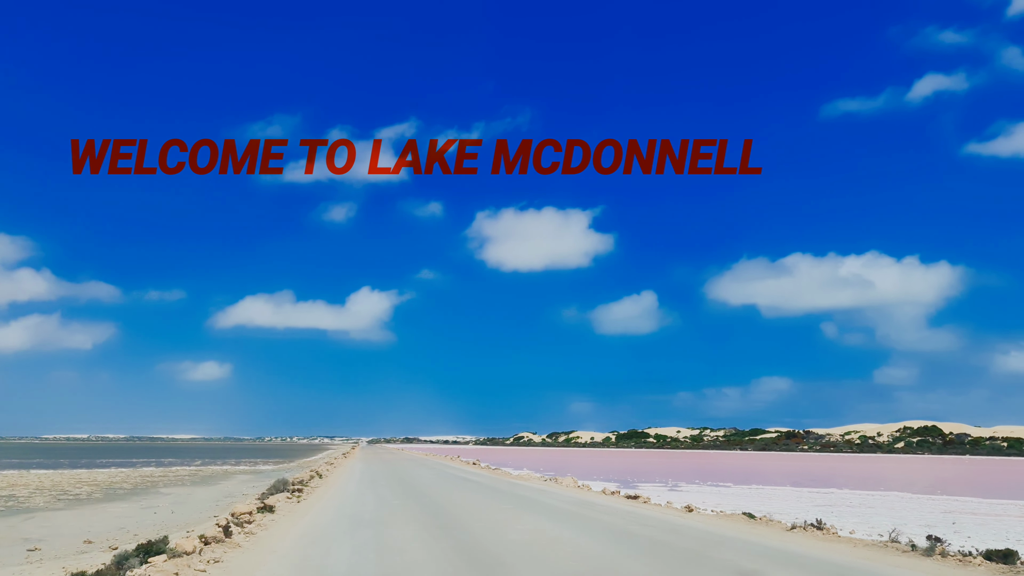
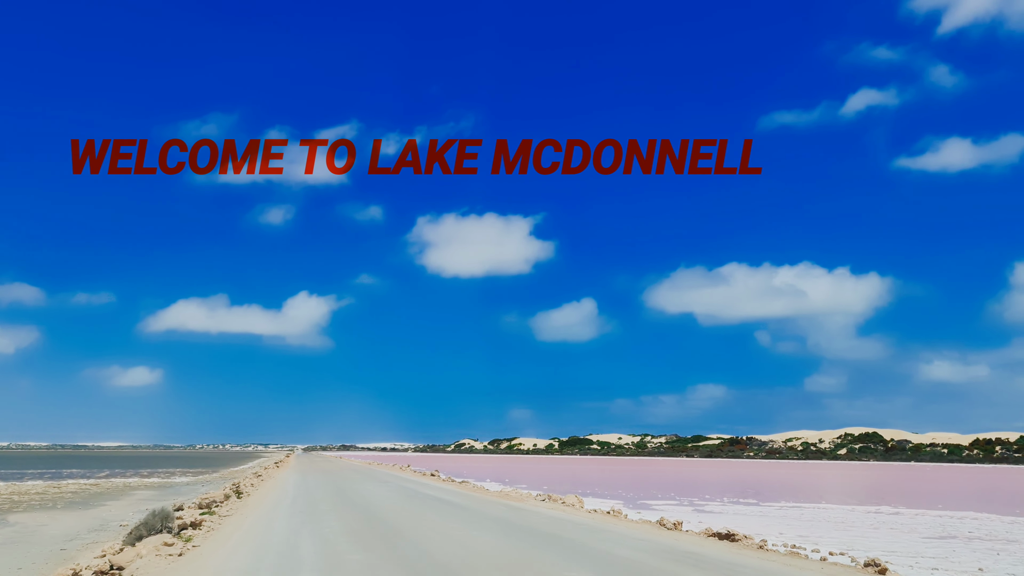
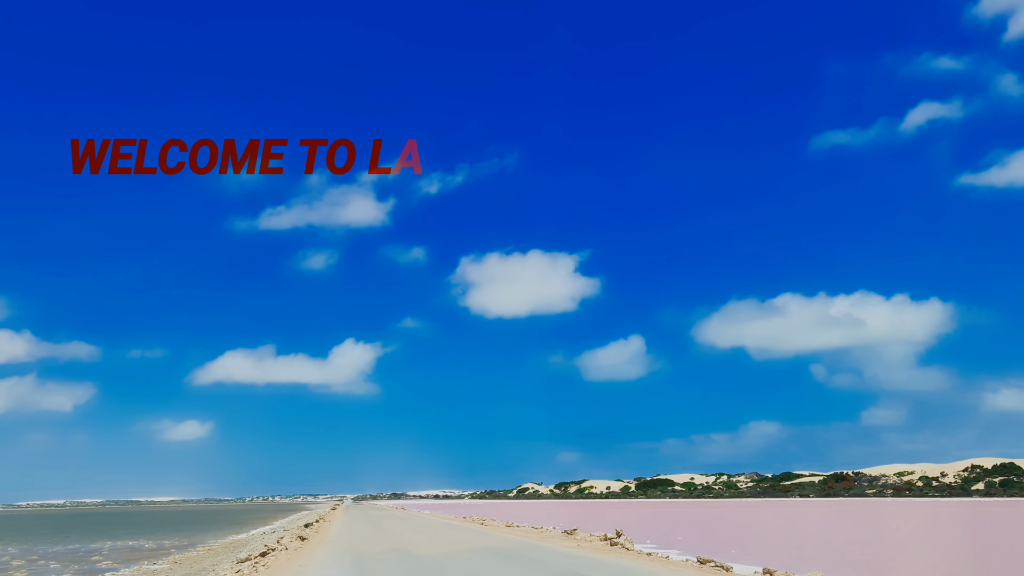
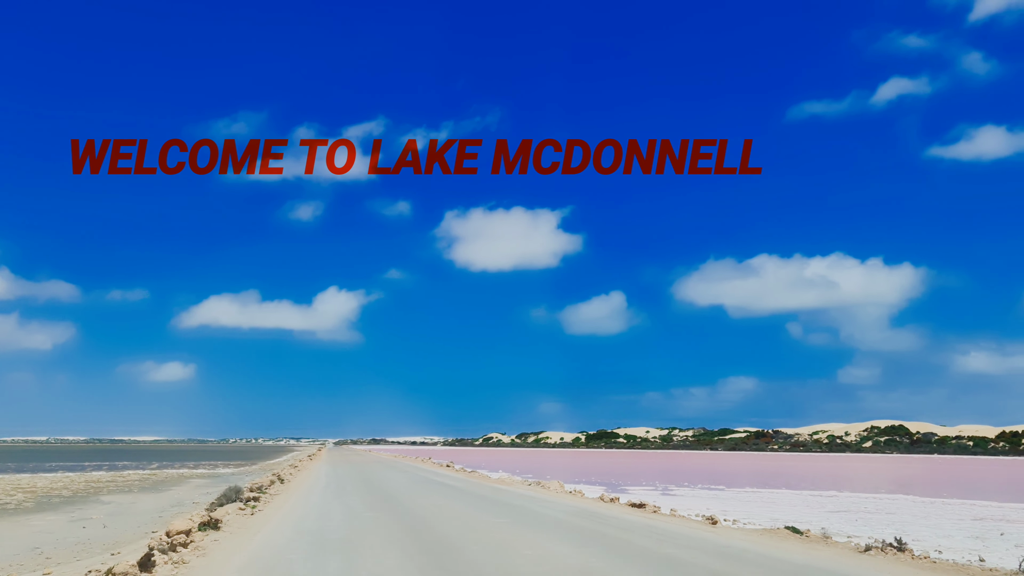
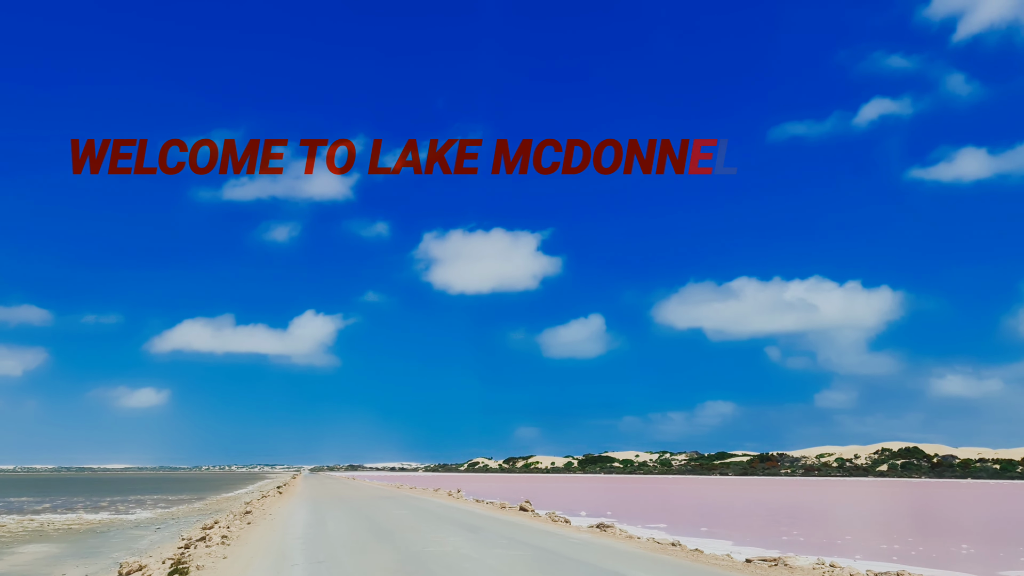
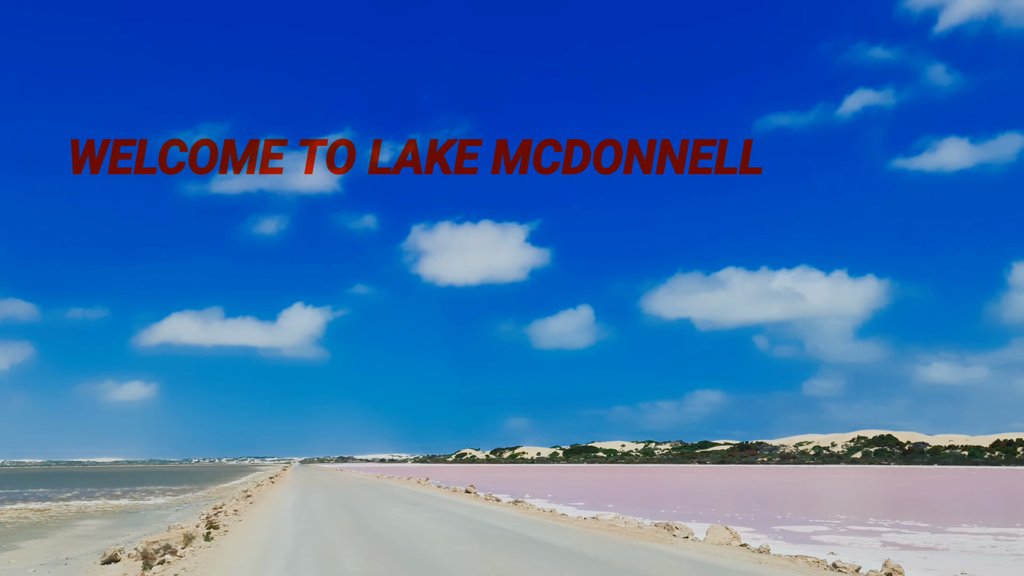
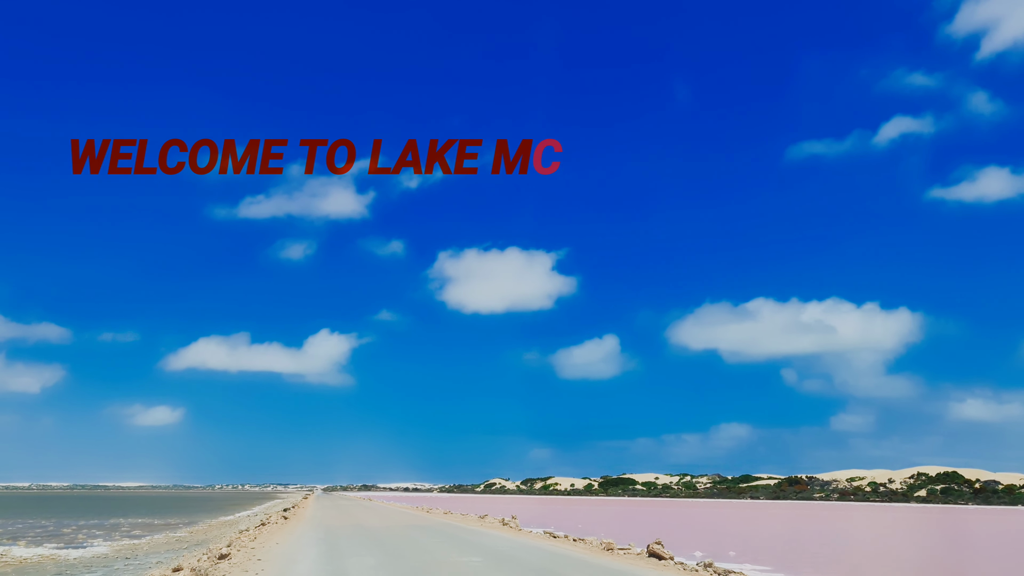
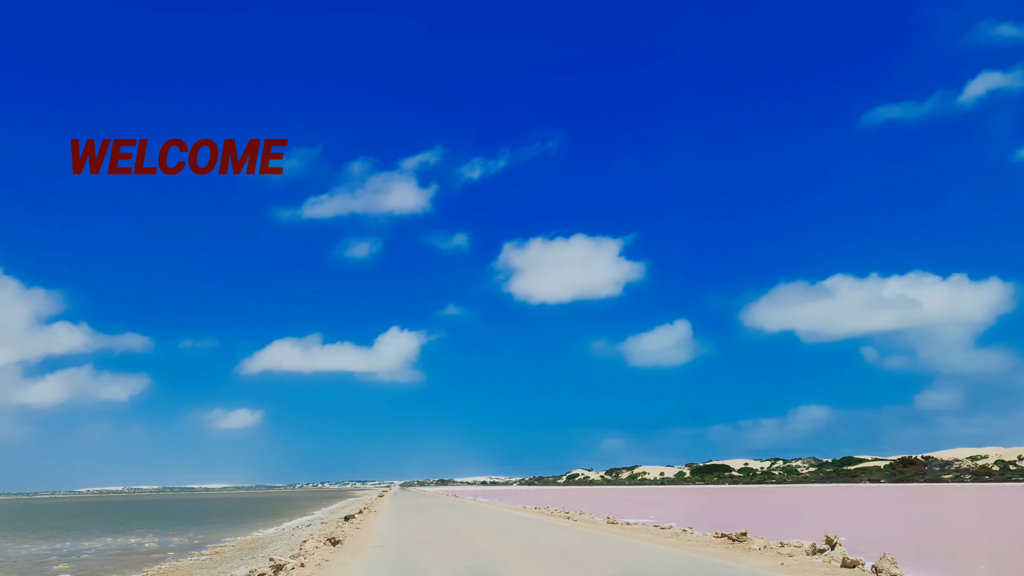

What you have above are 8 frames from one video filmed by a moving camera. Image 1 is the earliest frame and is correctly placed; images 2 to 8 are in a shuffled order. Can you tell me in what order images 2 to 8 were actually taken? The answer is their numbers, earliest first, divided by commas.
4, 2, 6, 5, 7, 3, 8
